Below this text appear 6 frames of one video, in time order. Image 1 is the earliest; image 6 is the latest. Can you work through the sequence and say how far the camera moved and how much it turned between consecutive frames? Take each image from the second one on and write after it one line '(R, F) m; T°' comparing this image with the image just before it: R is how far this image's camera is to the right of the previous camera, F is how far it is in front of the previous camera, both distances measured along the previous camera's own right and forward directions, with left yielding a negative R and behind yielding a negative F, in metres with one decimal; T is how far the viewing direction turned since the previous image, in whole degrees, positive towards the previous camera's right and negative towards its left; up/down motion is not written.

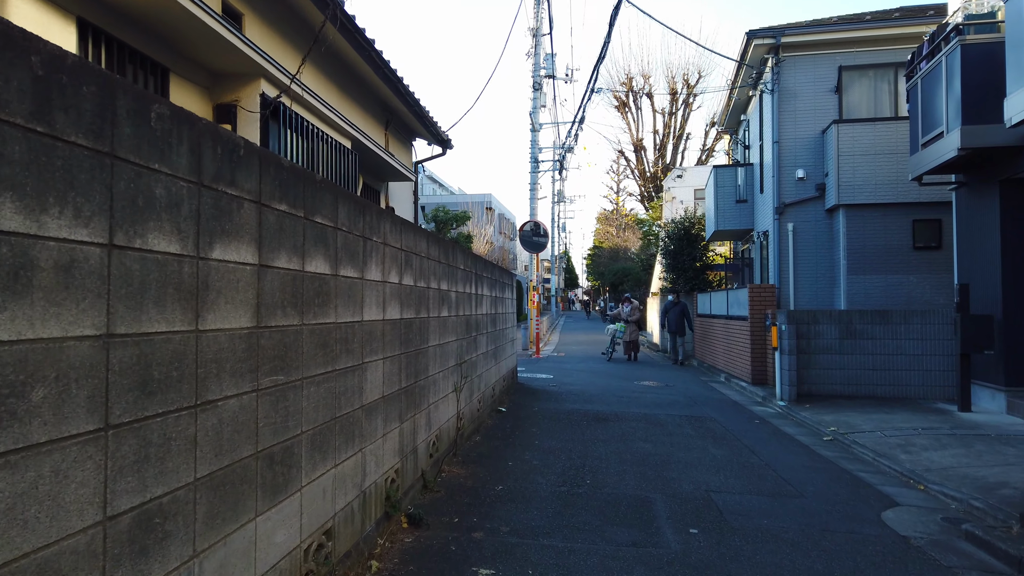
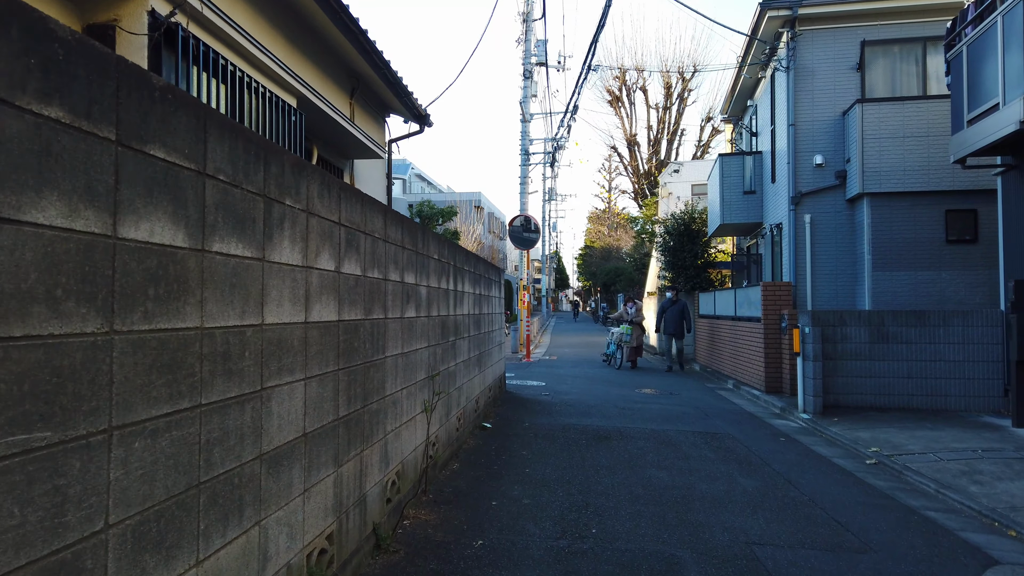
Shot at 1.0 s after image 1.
(0.0, +1.4) m; +1°
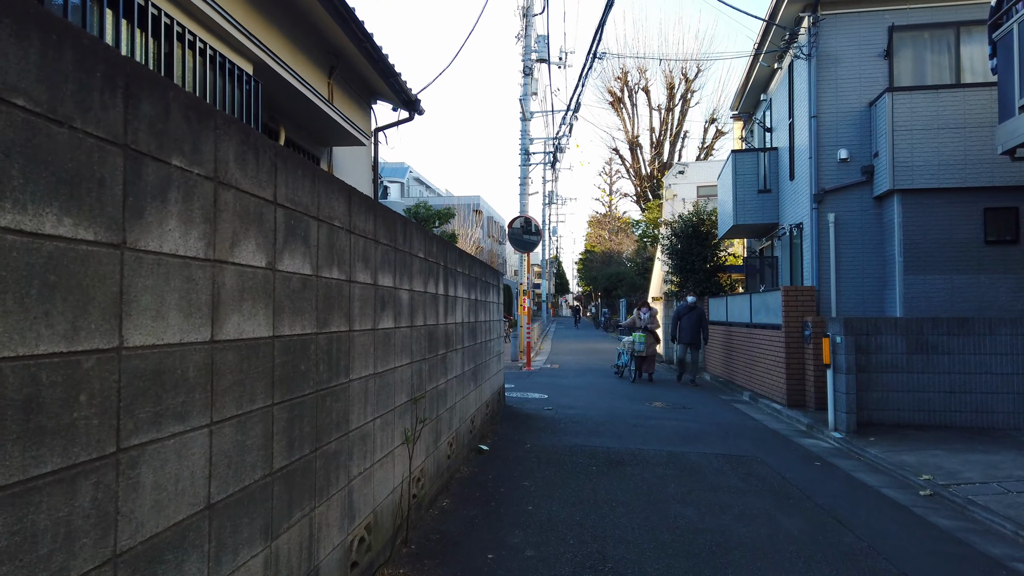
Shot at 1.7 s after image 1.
(0.0, +1.0) m; 0°
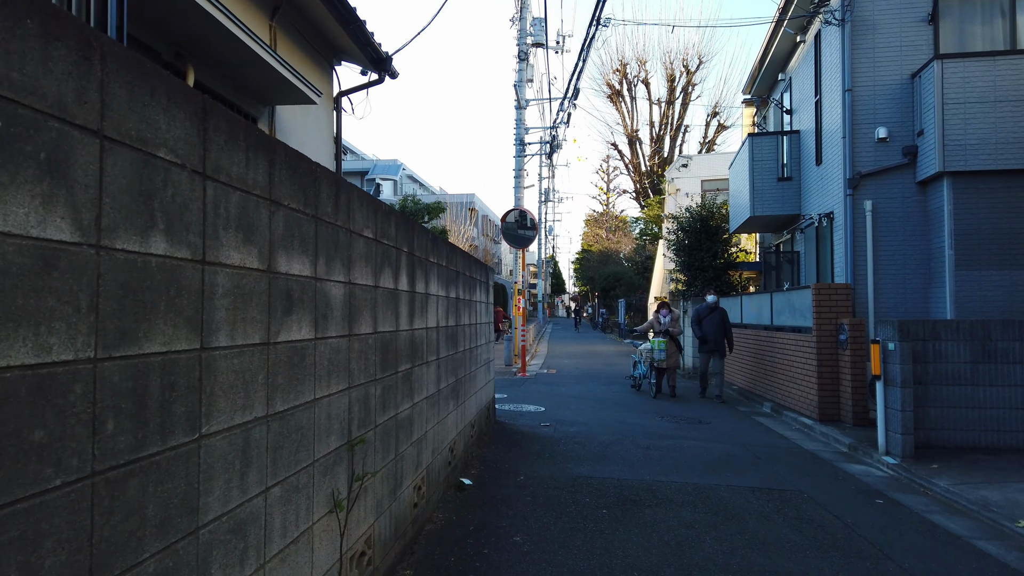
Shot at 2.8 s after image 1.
(+0.1, +1.5) m; 0°
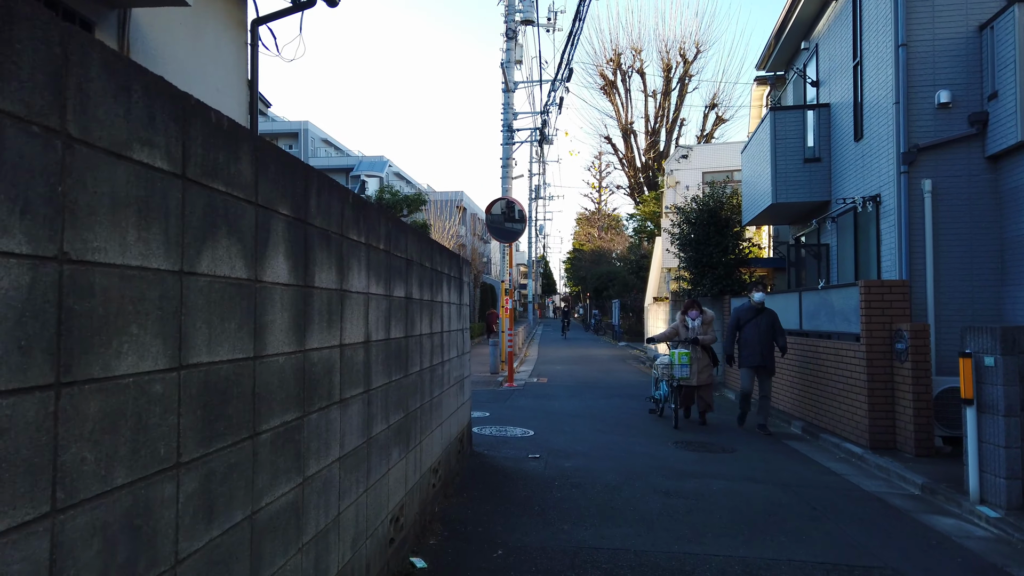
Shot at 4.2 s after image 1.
(+0.1, +1.9) m; +1°
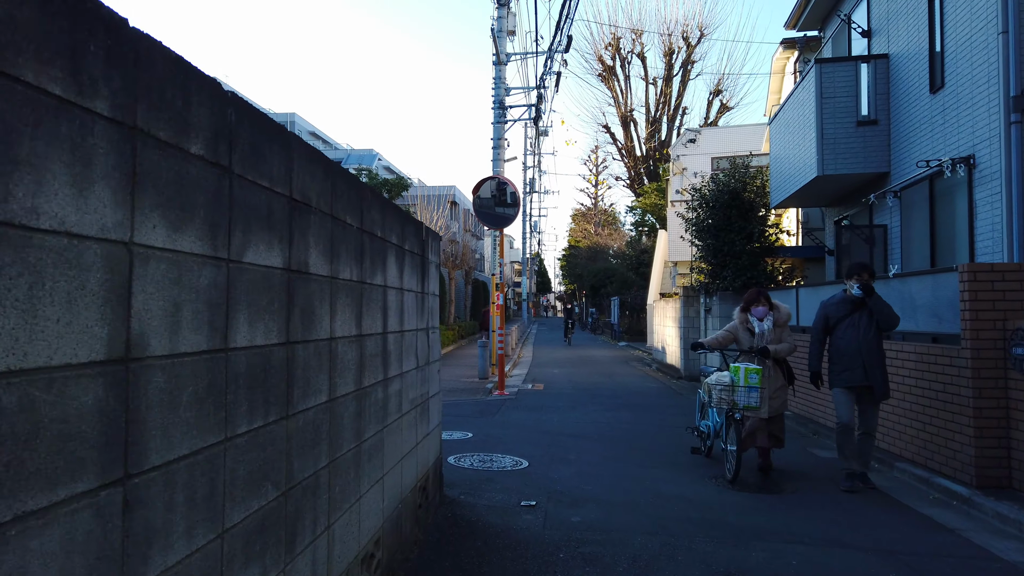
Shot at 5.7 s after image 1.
(+0.1, +2.1) m; 0°
